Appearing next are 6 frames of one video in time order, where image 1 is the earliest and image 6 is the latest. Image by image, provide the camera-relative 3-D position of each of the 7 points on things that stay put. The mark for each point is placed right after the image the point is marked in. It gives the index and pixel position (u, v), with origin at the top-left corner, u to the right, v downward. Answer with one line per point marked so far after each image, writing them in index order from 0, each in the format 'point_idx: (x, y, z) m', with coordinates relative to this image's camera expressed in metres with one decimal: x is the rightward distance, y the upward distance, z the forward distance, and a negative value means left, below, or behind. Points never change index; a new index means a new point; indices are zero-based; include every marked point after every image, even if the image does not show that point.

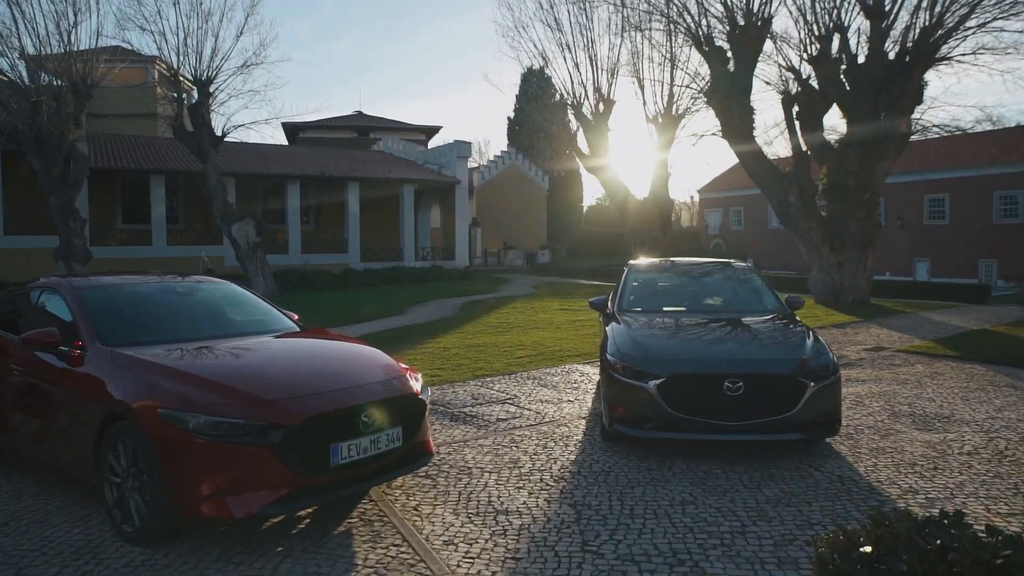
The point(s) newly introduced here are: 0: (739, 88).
0: (+6.4, +5.7, +19.9) m
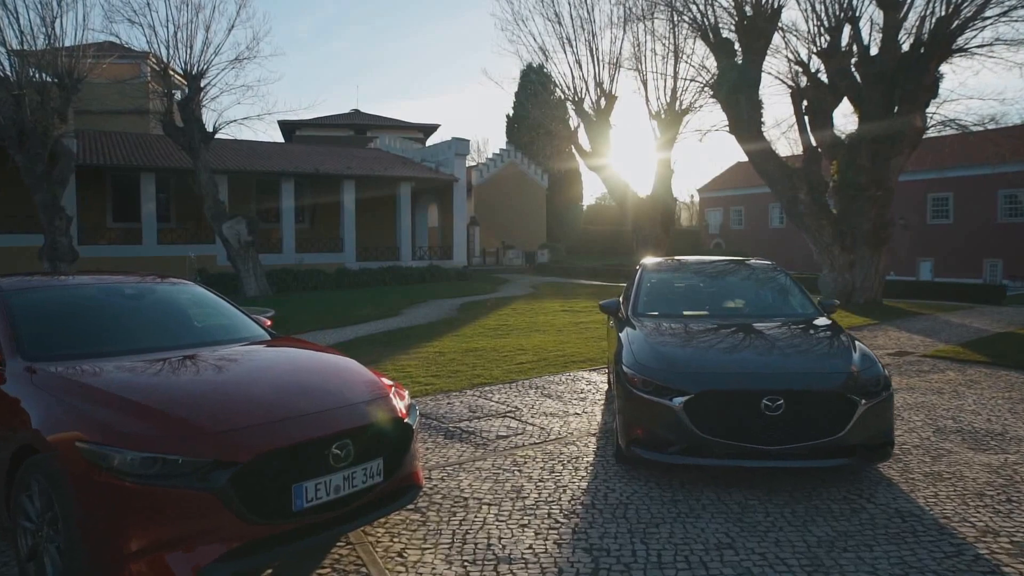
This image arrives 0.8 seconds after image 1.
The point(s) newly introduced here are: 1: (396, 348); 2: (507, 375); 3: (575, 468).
0: (+6.4, +5.7, +19.1) m
1: (-2.1, -1.1, +12.3) m
2: (-0.1, -1.2, +9.3) m
3: (+0.5, -1.4, +5.3) m
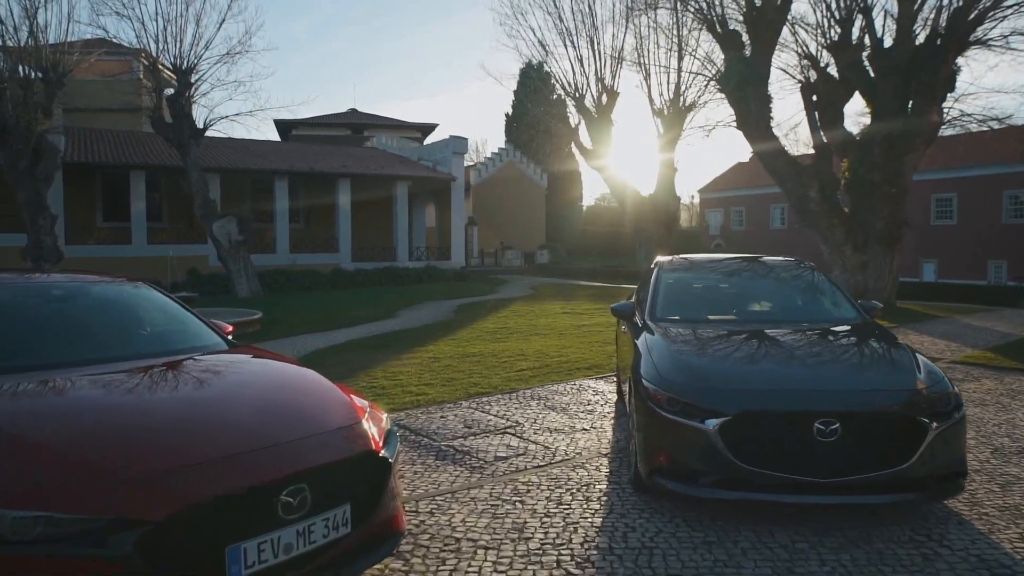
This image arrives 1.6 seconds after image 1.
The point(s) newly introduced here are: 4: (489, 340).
0: (+6.4, +5.6, +18.4) m
1: (-2.1, -1.1, +11.6) m
2: (-0.1, -1.2, +8.6) m
3: (+0.5, -1.4, +4.5) m
4: (-0.4, -0.9, +12.7) m
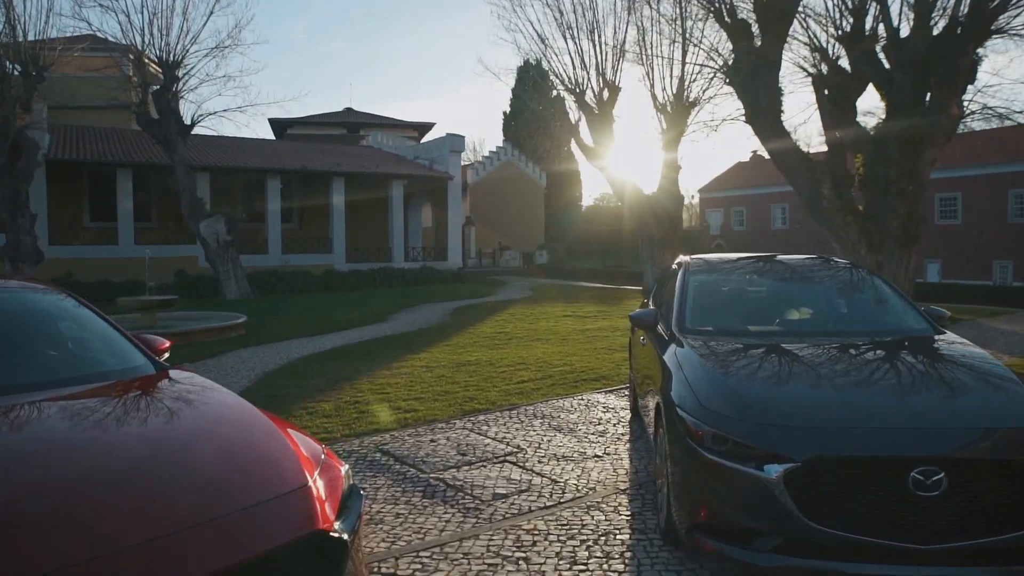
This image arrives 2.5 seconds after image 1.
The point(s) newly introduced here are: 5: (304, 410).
0: (+6.4, +5.6, +17.6) m
1: (-2.1, -1.1, +10.7) m
2: (-0.1, -1.2, +7.7) m
3: (+0.5, -1.4, +3.7) m
4: (-0.4, -1.0, +11.9) m
5: (-2.2, -1.3, +7.2) m
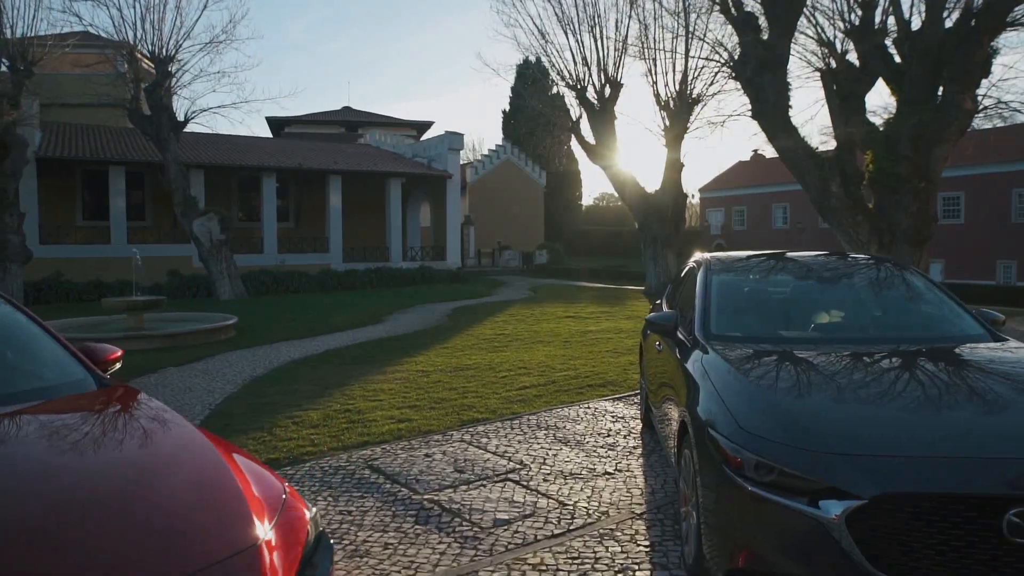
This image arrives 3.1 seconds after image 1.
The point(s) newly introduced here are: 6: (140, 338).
0: (+6.4, +5.6, +17.1) m
1: (-2.1, -1.1, +10.2) m
2: (0.0, -1.2, +7.2) m
3: (+0.5, -1.4, +3.2) m
4: (-0.4, -1.0, +11.3) m
5: (-2.1, -1.3, +6.7) m
6: (-6.7, -0.9, +12.7) m
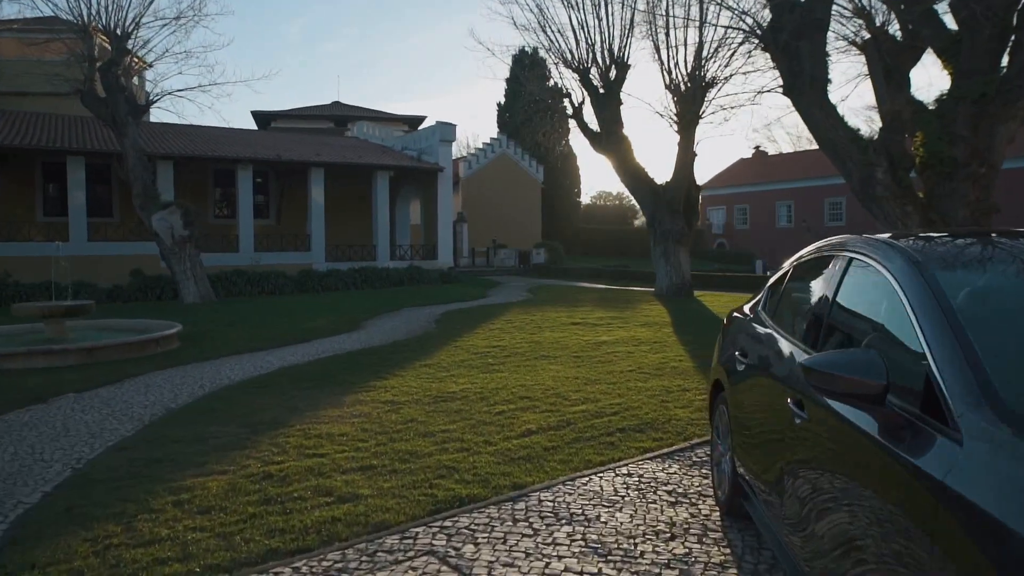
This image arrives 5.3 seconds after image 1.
0: (+6.3, +5.6, +14.8) m
1: (-2.1, -1.2, +7.8) m
2: (0.0, -1.2, +4.8) m
3: (+0.5, -1.4, +0.8) m
4: (-0.4, -1.0, +9.0) m
5: (-2.1, -1.3, +4.4) m
6: (-6.8, -0.9, +10.3) m
